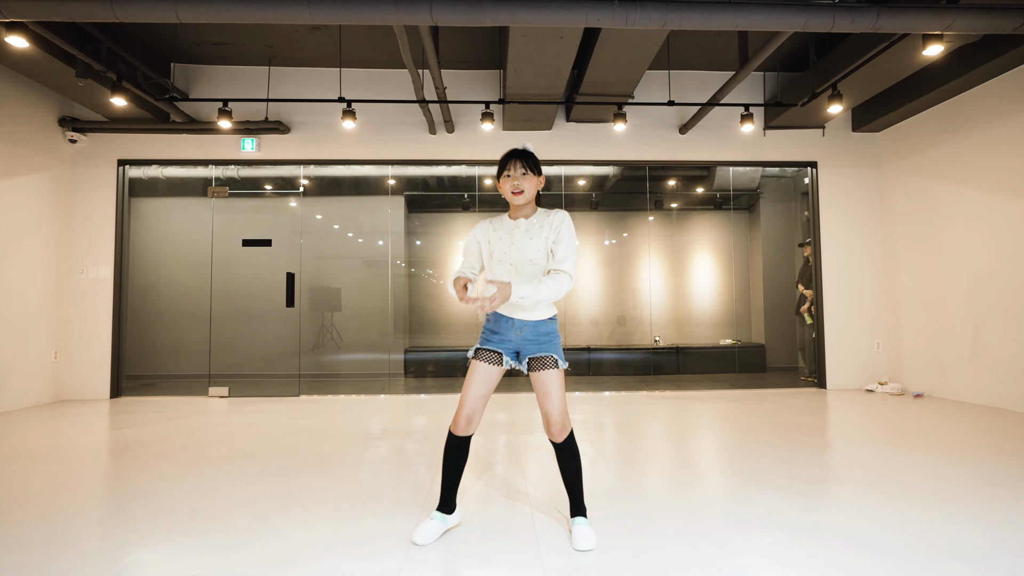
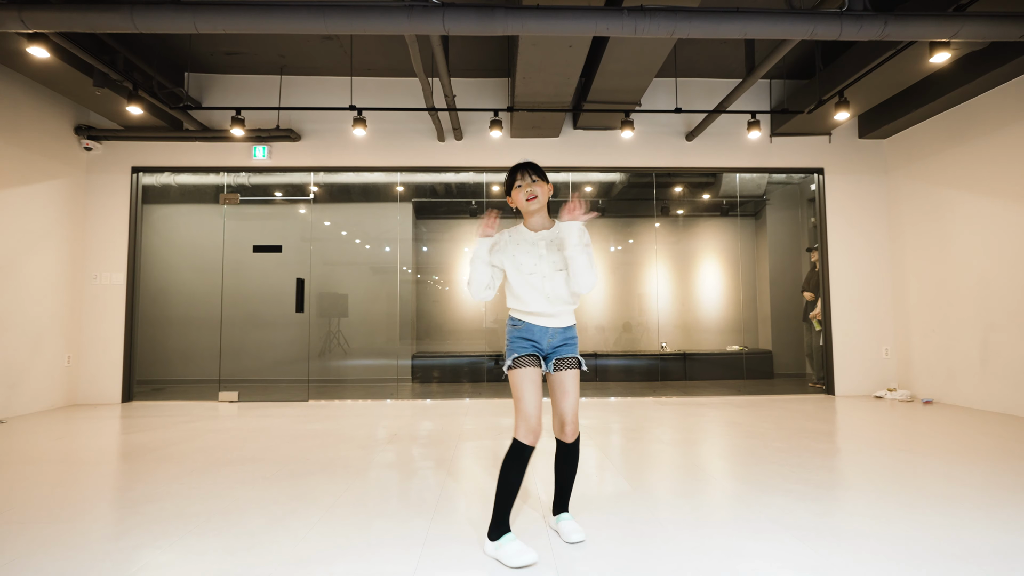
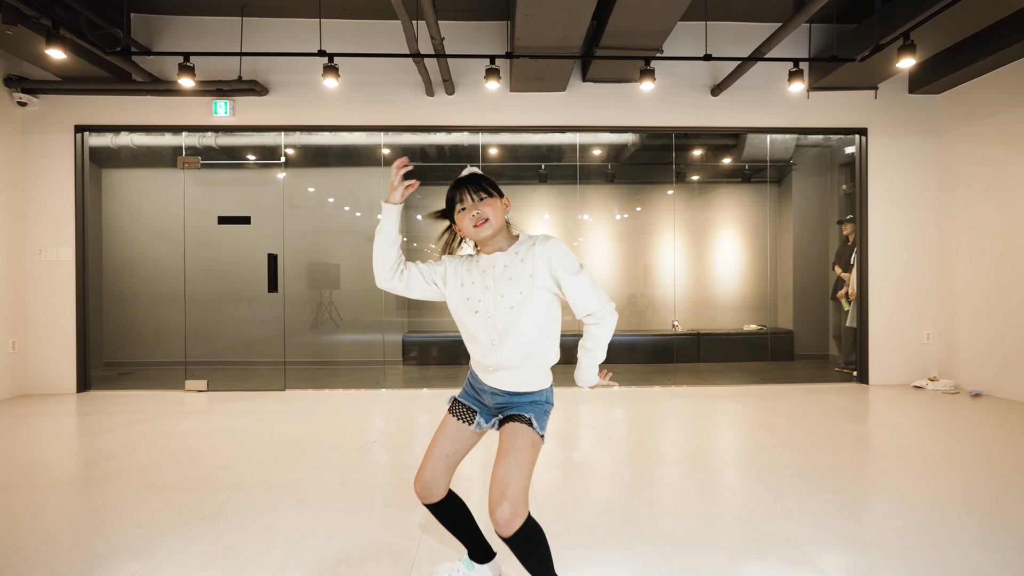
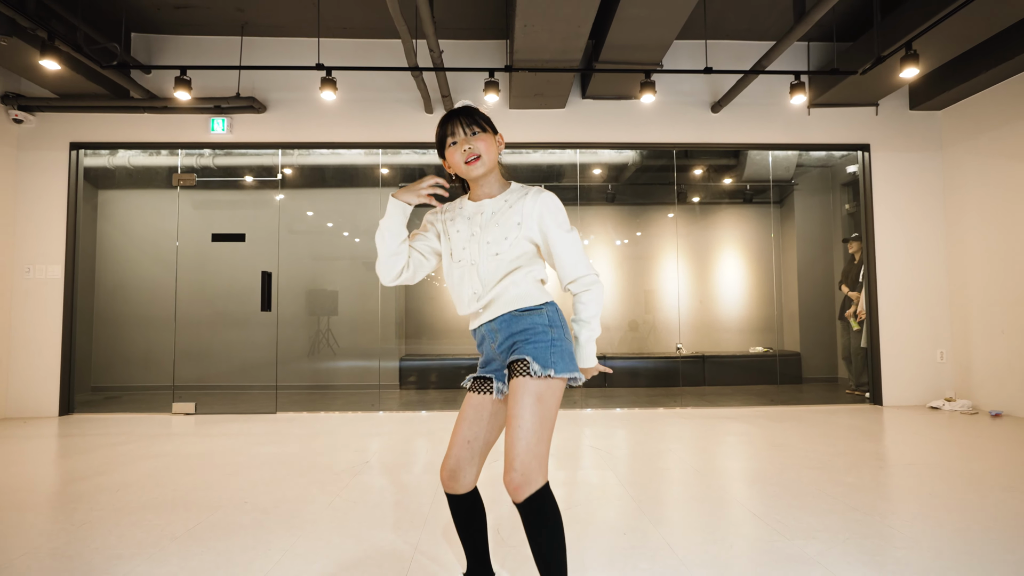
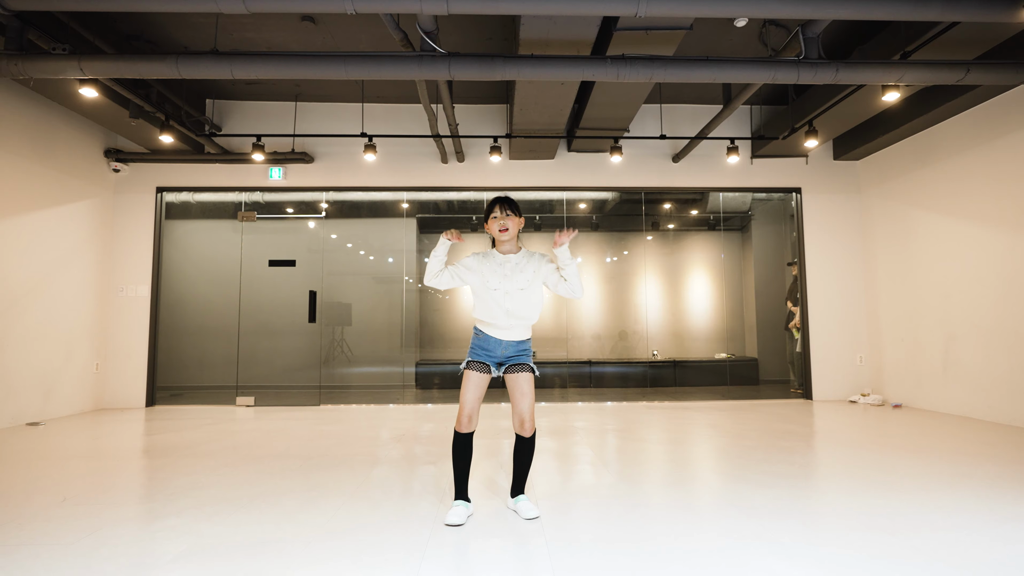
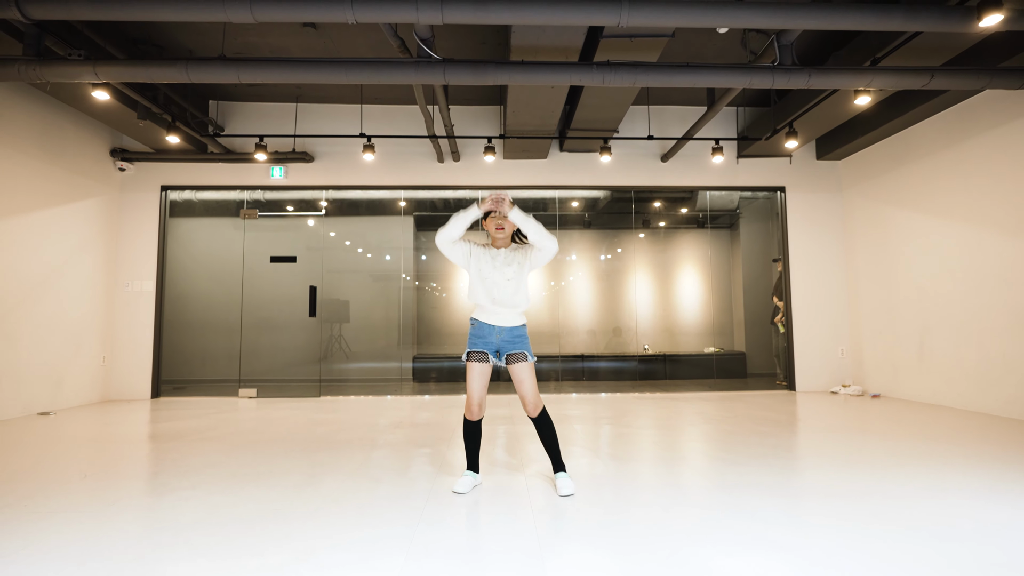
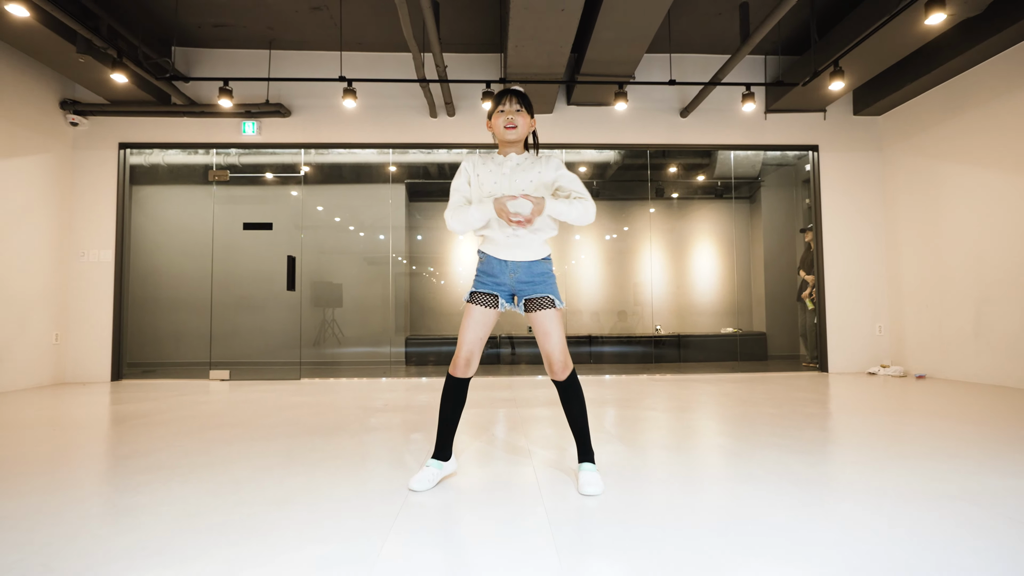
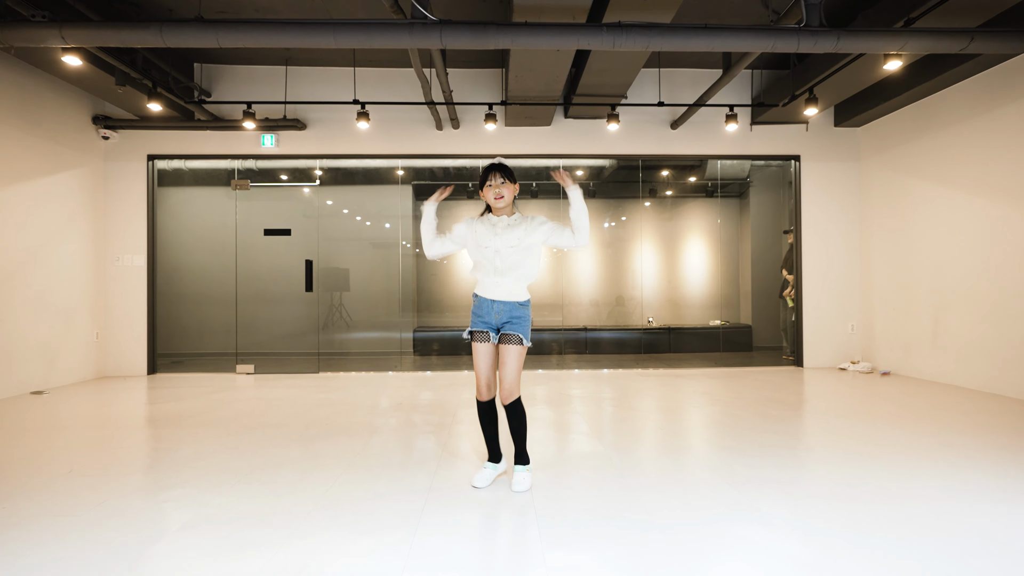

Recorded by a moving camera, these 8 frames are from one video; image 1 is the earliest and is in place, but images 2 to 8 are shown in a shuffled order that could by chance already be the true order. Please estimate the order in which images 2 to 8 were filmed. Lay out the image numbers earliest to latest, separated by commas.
7, 6, 8, 3, 4, 5, 2
